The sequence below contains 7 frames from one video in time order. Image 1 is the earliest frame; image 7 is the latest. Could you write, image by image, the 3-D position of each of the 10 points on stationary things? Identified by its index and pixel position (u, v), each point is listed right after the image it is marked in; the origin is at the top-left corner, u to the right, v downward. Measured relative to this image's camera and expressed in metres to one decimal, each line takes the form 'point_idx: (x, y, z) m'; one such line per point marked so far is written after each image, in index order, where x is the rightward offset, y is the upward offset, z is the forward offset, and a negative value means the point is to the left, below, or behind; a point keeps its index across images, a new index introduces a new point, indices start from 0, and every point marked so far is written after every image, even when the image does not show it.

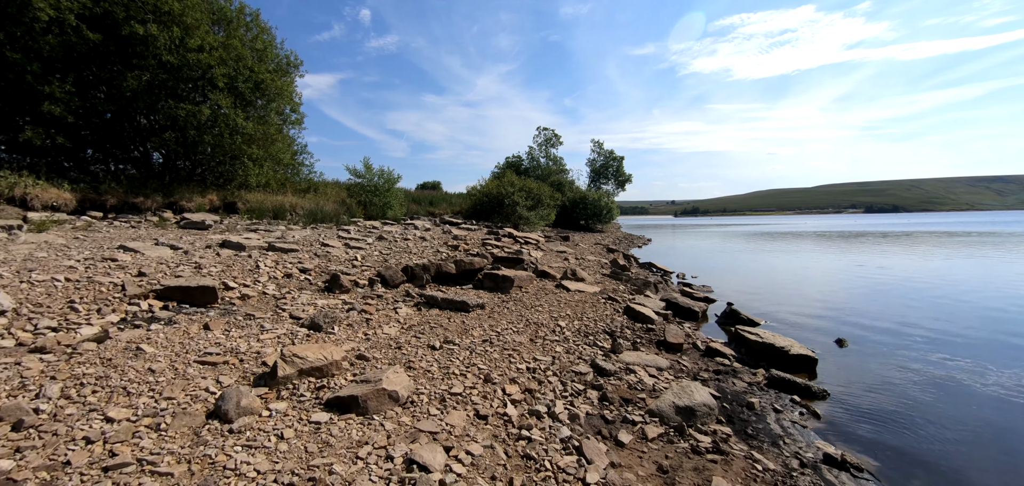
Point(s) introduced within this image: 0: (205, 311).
0: (-5.0, -1.1, +6.8) m
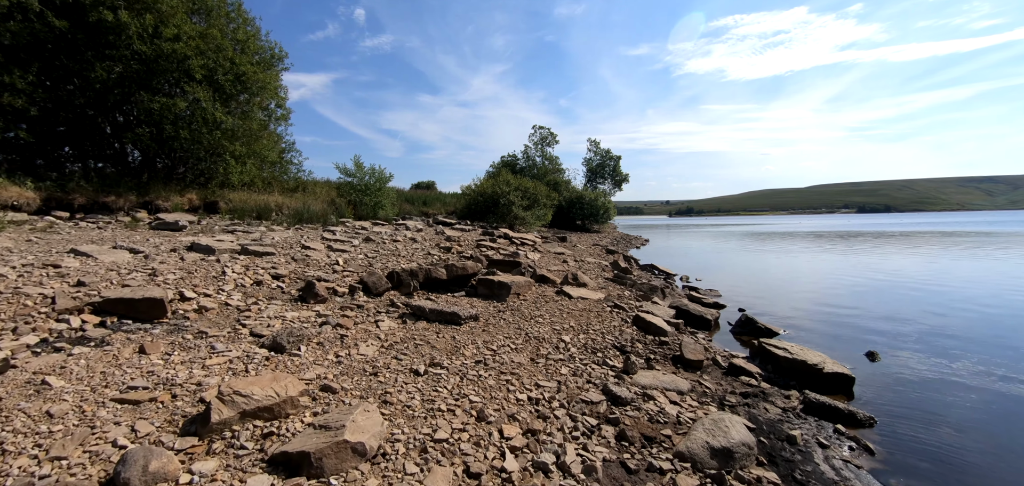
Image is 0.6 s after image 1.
0: (-5.0, -1.2, +5.8) m
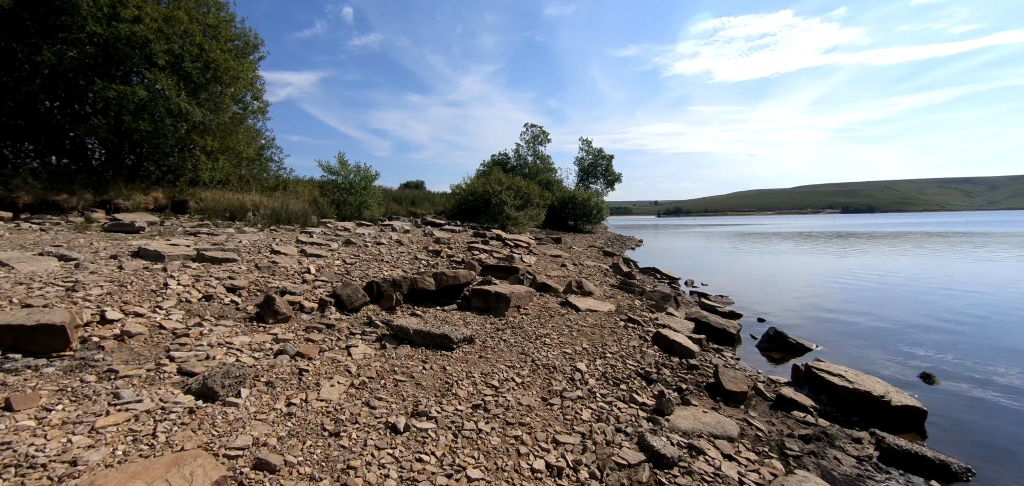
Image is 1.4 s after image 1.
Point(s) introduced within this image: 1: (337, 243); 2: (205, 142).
0: (-5.0, -1.3, +4.4) m
1: (-5.8, 0.0, +13.9) m
2: (-14.2, +4.7, +19.3) m
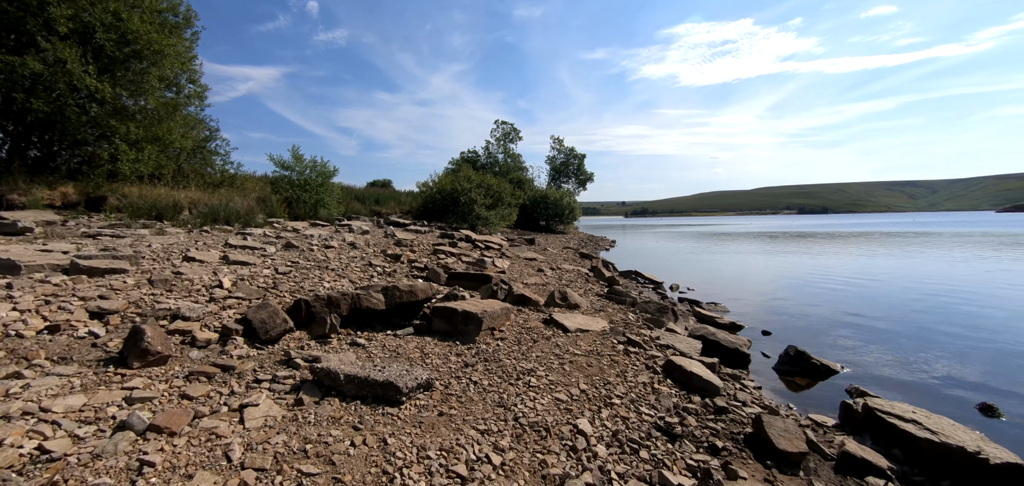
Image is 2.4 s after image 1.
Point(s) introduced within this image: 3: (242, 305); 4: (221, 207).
0: (-5.1, -1.4, +2.3) m
1: (-6.7, -0.1, +11.8) m
2: (-15.4, +4.6, +16.6) m
3: (-4.1, -0.9, +6.3) m
4: (-12.6, +1.5, +17.9) m
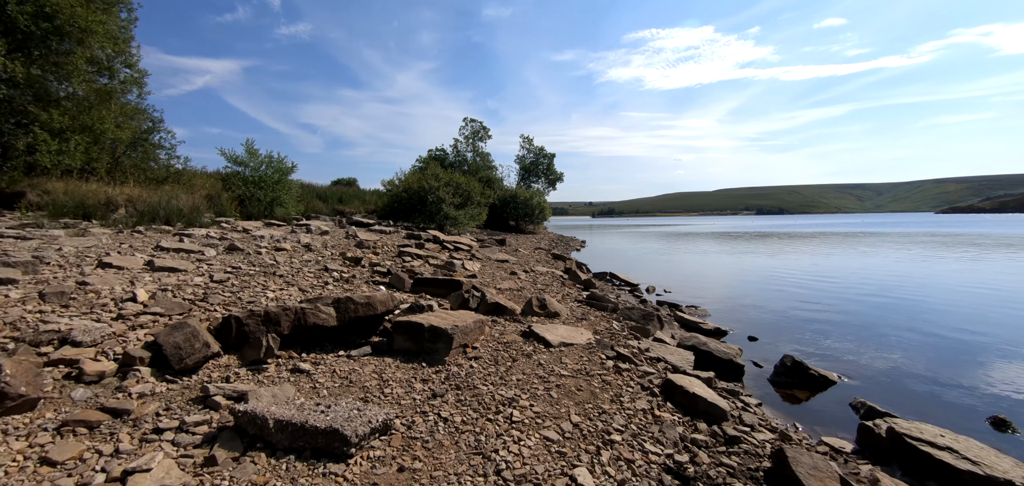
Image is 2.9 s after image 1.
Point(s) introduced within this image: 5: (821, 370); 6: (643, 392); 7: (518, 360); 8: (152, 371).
0: (-5.1, -1.4, +1.1) m
1: (-7.4, -0.2, +10.5) m
2: (-16.4, +4.5, +14.6) m
3: (-4.4, -1.0, +5.2) m
4: (-13.7, +1.5, +16.1) m
5: (+5.1, -2.1, +6.9) m
6: (+1.6, -1.8, +5.0) m
7: (+0.1, -1.5, +5.4) m
8: (-3.6, -1.3, +4.2) m
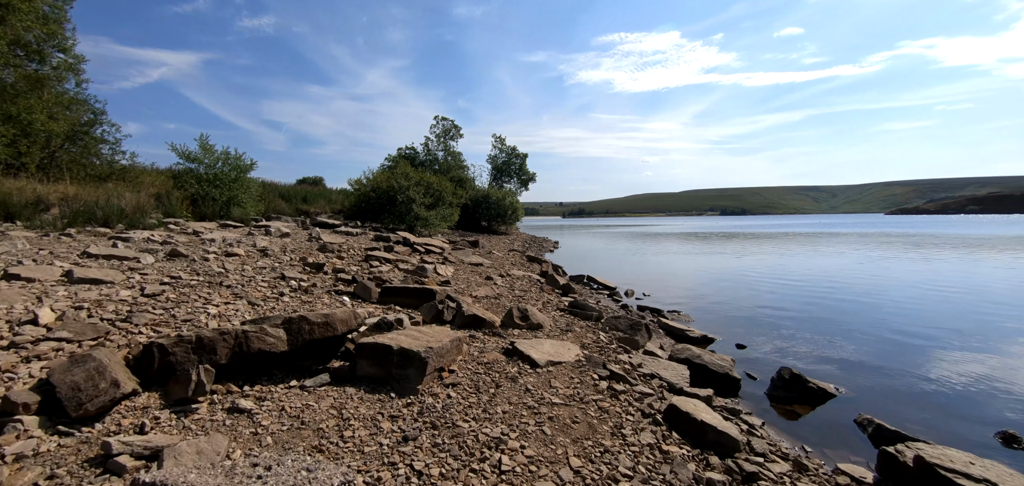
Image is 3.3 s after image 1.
0: (-5.0, -1.5, +0.1) m
1: (-7.9, -0.3, +9.3) m
2: (-17.2, +4.3, +12.8) m
3: (-4.6, -1.1, +4.2) m
4: (-14.6, +1.3, +14.5) m
5: (+4.8, -2.2, +6.5) m
6: (+1.4, -1.9, +4.4) m
7: (-0.1, -1.6, +4.7) m
8: (-3.7, -1.4, +3.3) m
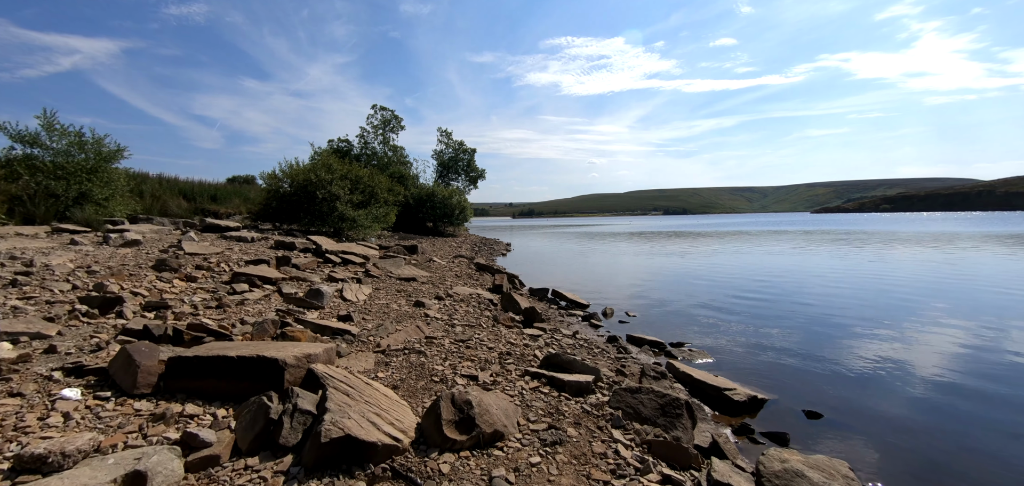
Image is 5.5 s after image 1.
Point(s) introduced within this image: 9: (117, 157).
0: (-4.7, -1.8, -4.2) m
1: (-8.7, -0.6, +4.6) m
2: (-18.4, +3.9, +6.9) m
3: (-4.8, -1.3, -0.1) m
4: (-16.0, +0.9, +9.0) m
5: (+4.2, -2.3, +3.3) m
6: (+1.1, -2.1, +0.8) m
7: (-0.4, -1.8, +1.0) m
8: (-3.8, -1.6, -0.9) m
9: (-17.6, +3.8, +18.2) m
